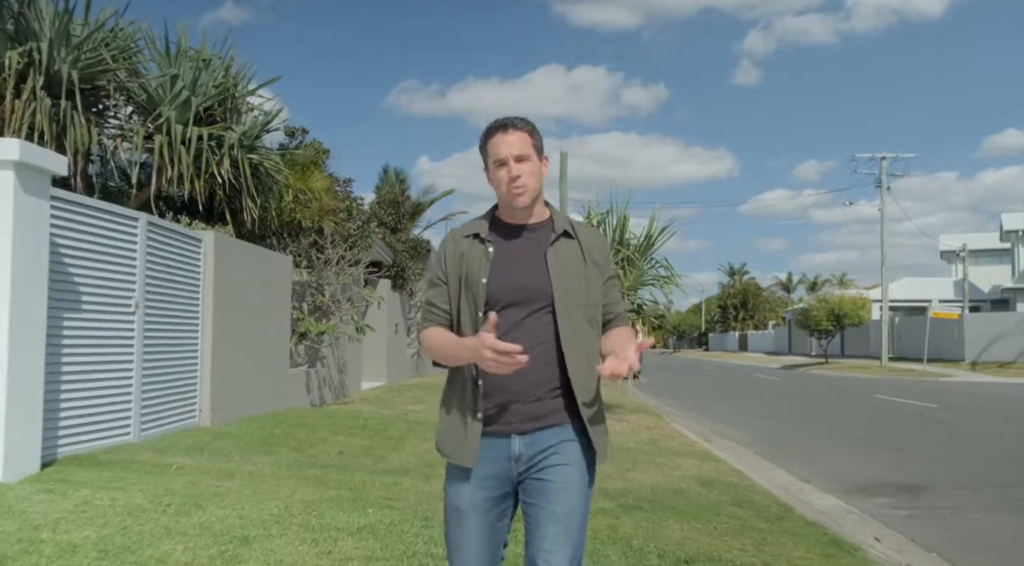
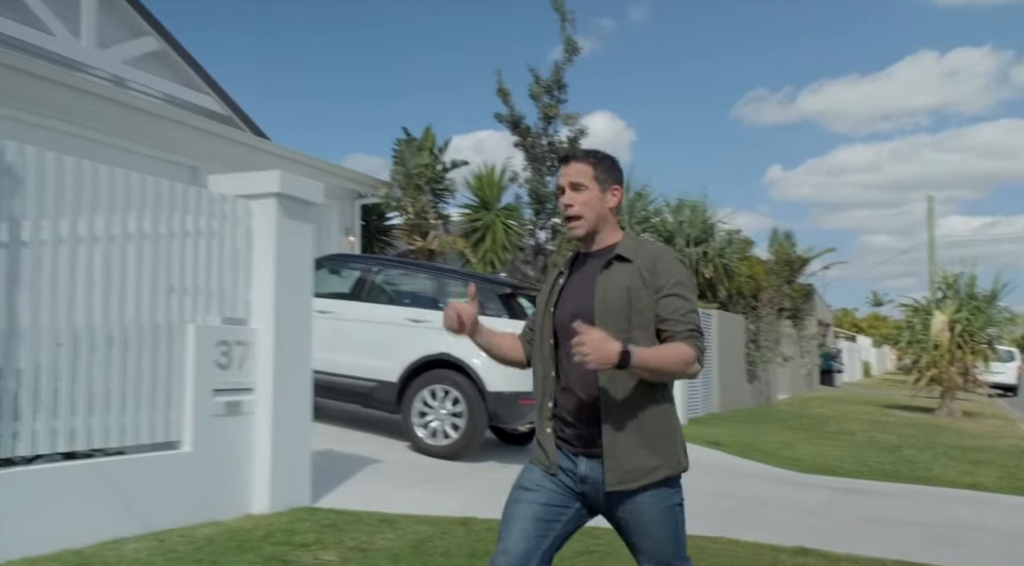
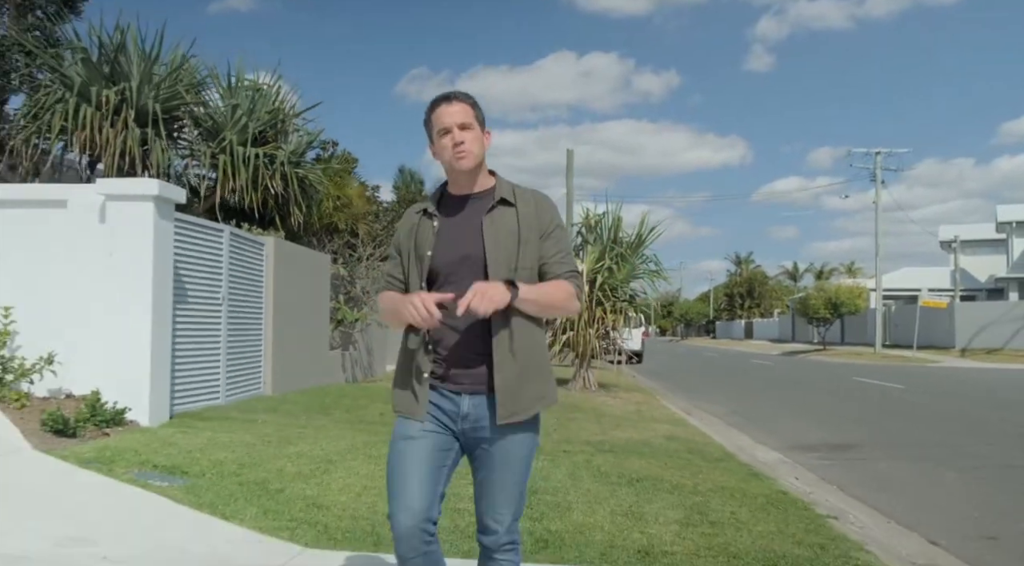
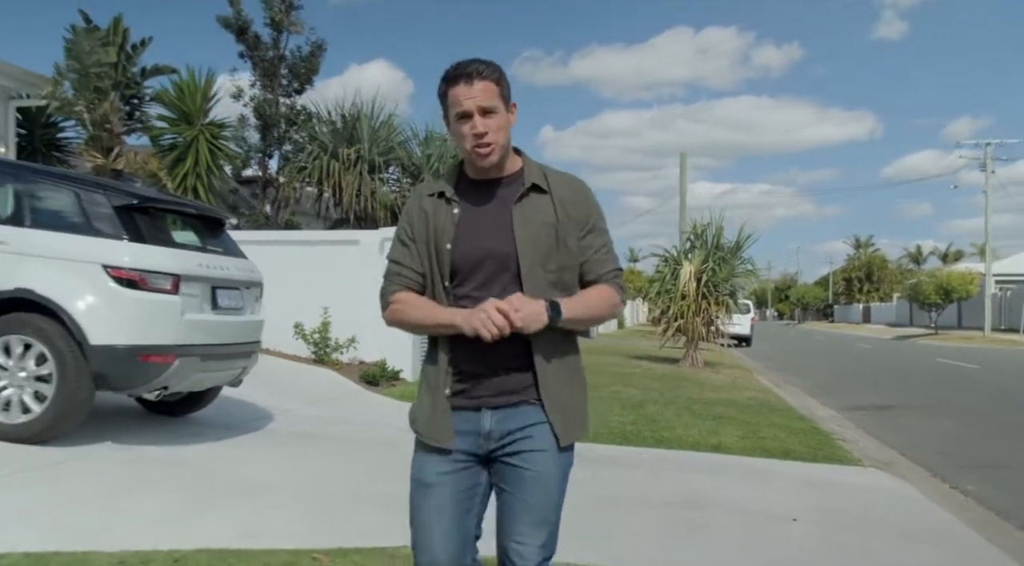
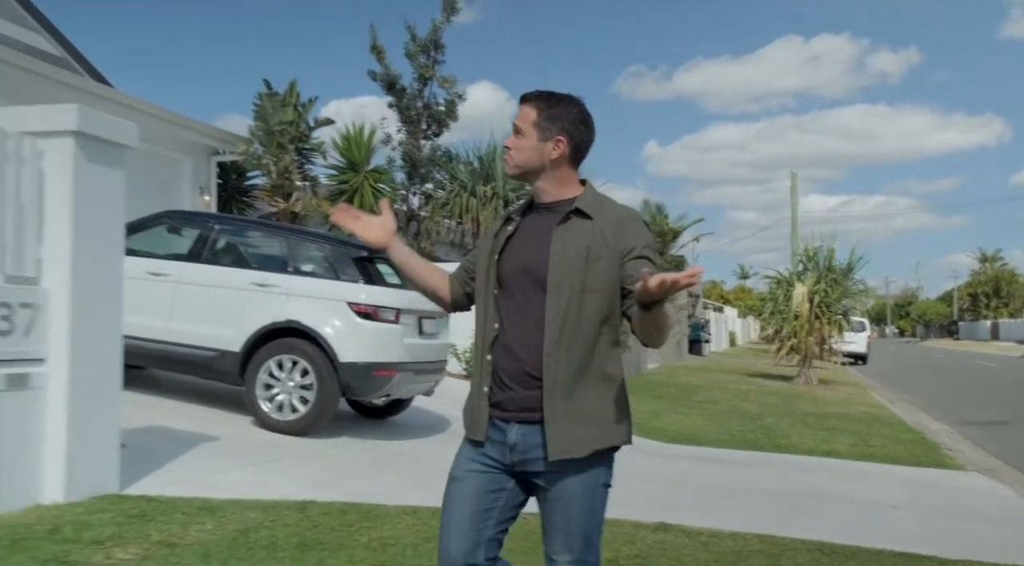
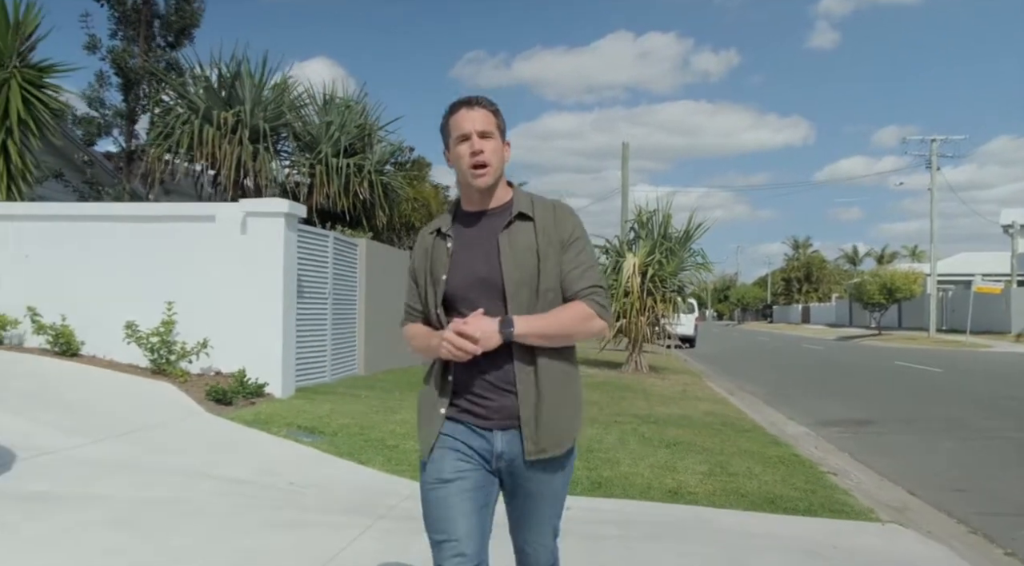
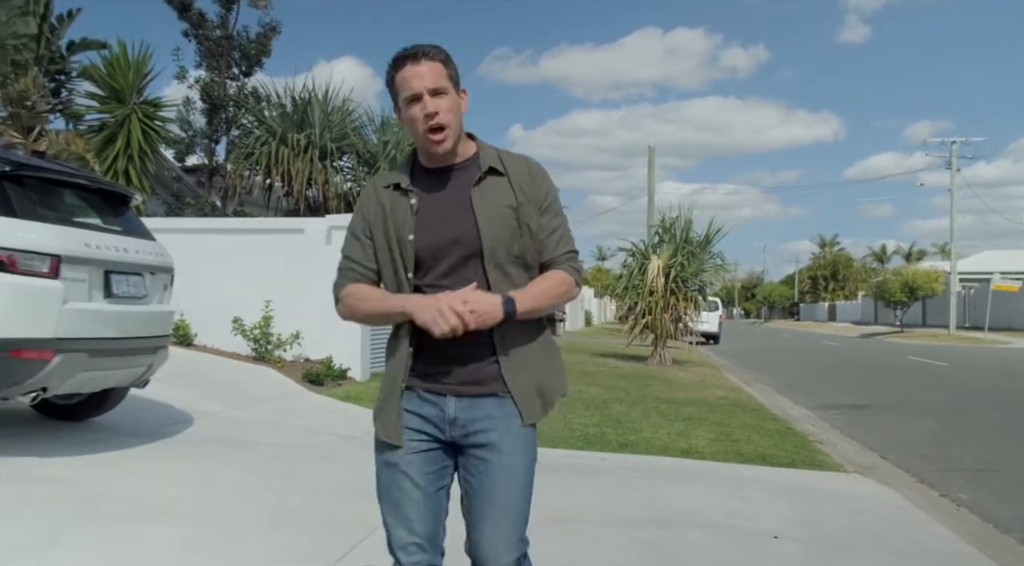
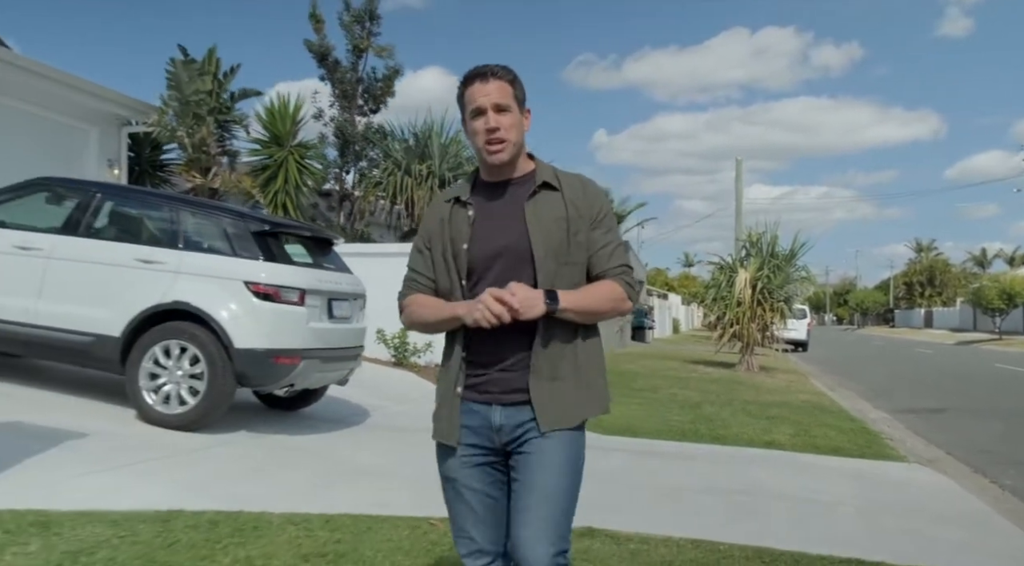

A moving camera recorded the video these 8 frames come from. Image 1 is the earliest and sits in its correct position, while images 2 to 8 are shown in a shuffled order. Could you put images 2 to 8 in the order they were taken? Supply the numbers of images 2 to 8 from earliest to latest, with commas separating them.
3, 6, 7, 4, 8, 5, 2
